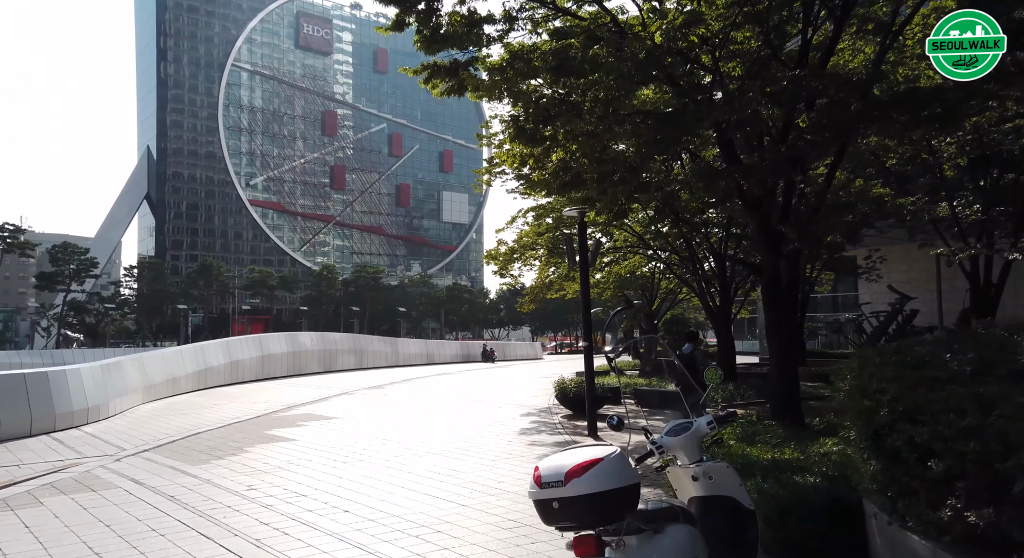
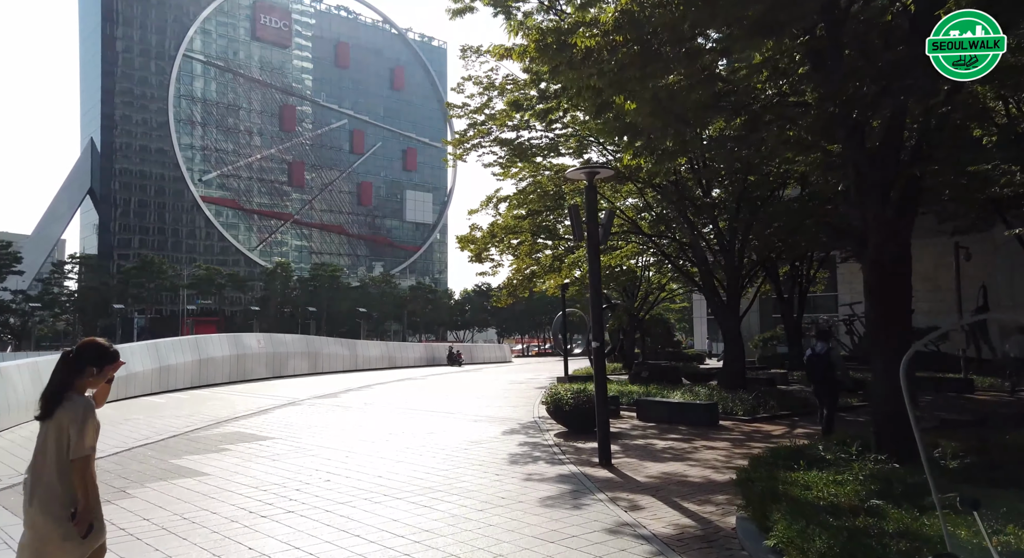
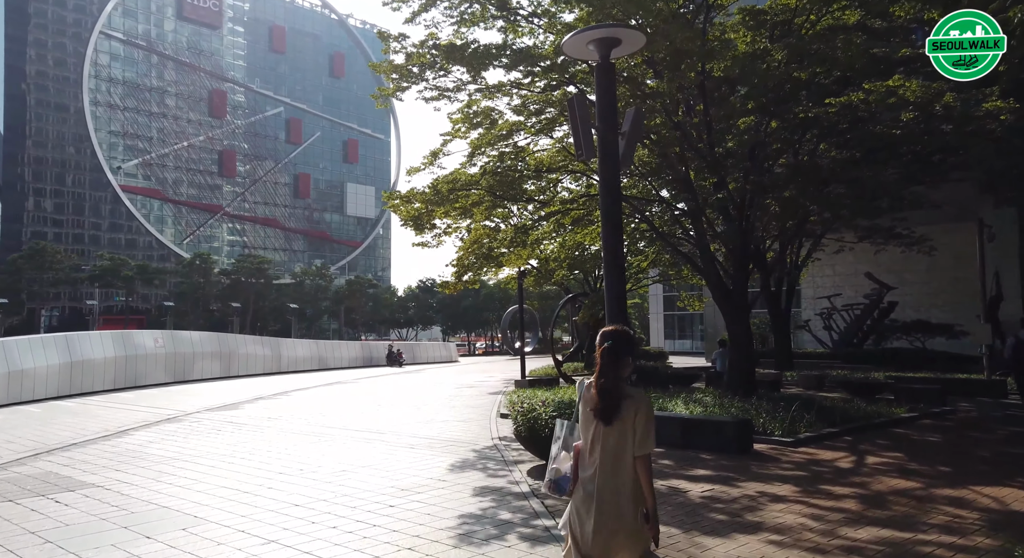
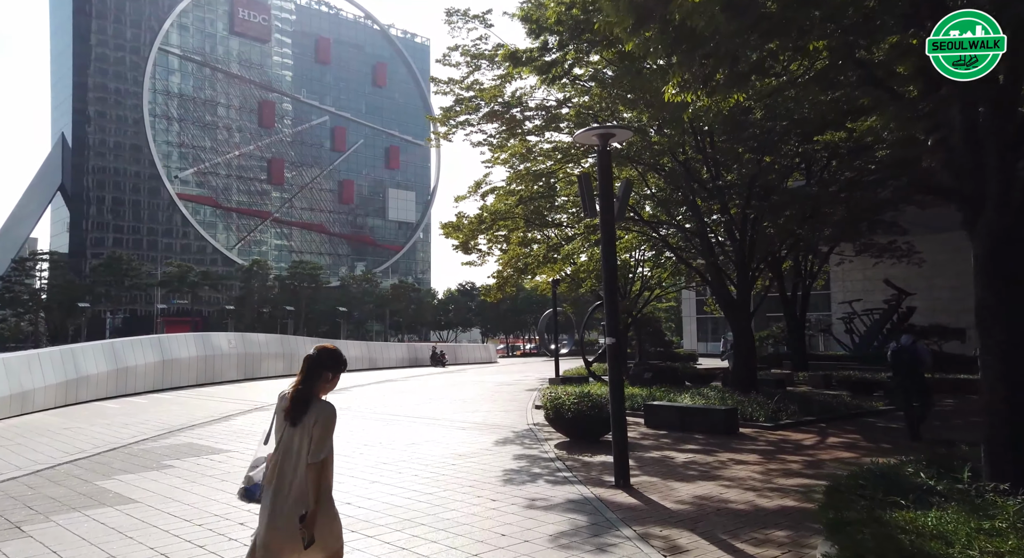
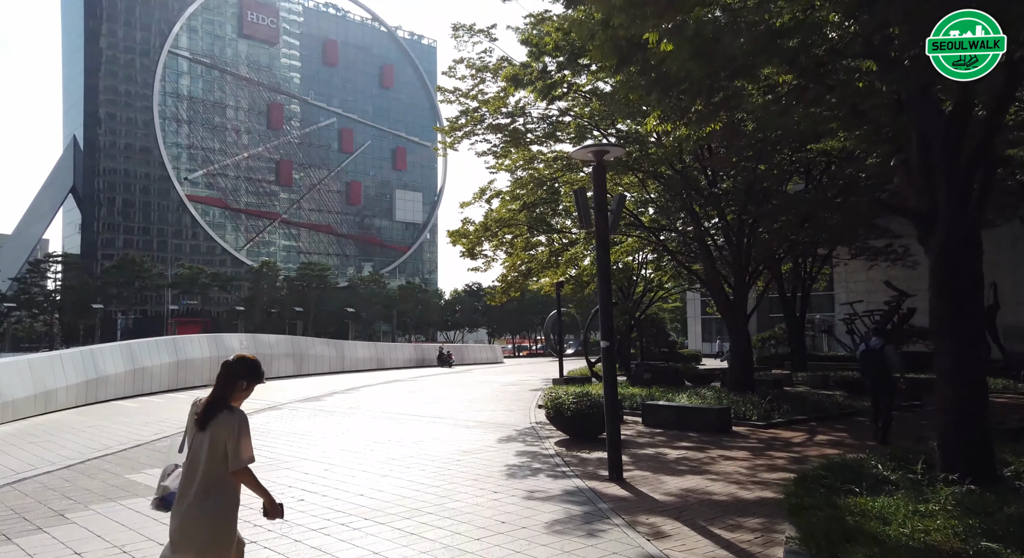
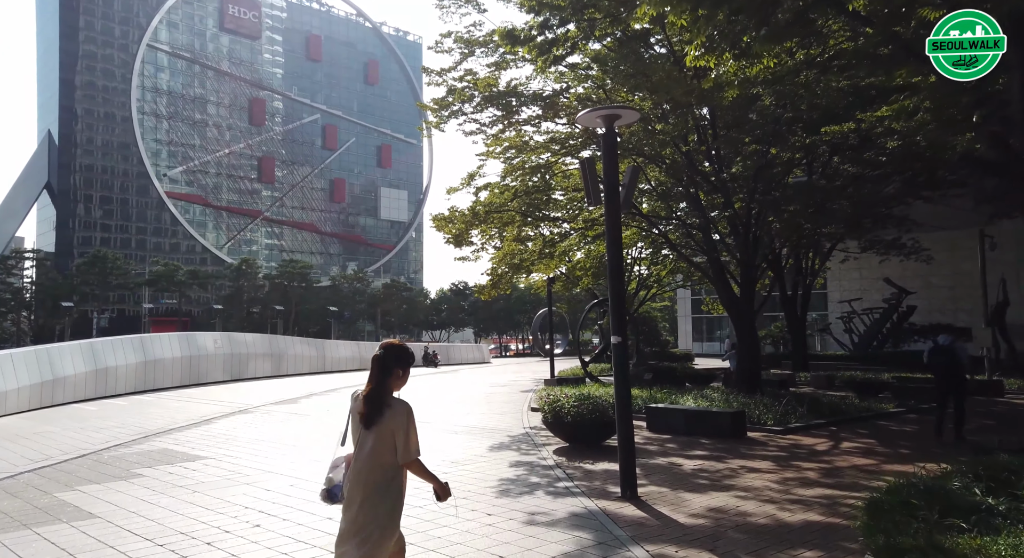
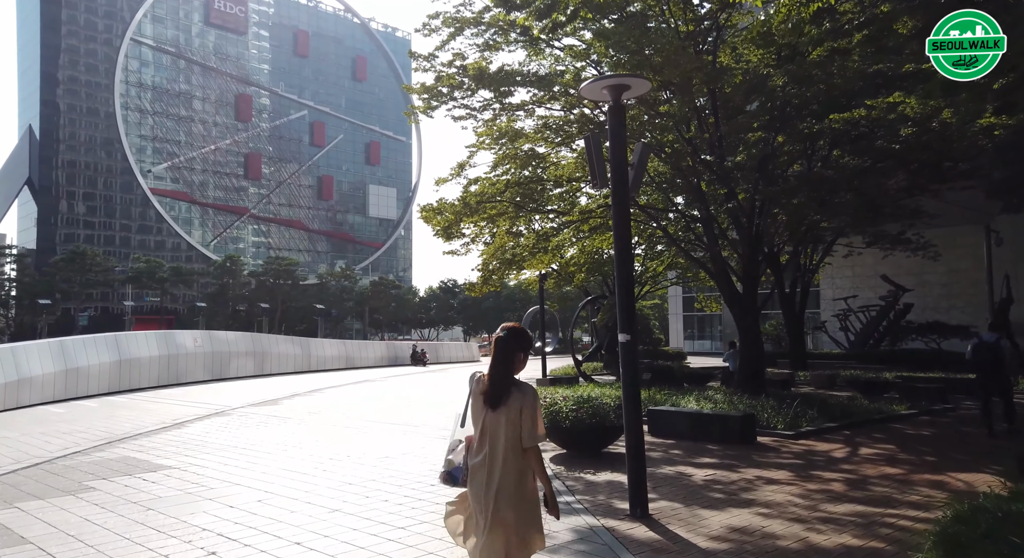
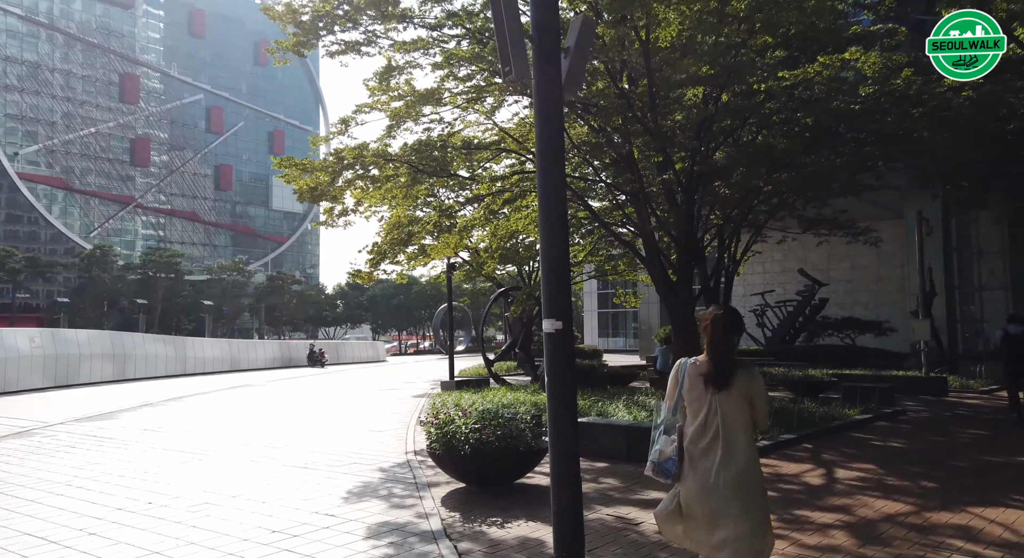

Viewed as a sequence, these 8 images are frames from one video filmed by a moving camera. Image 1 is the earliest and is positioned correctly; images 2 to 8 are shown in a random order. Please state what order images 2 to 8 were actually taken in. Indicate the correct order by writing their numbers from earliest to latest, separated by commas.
2, 5, 4, 6, 7, 3, 8
